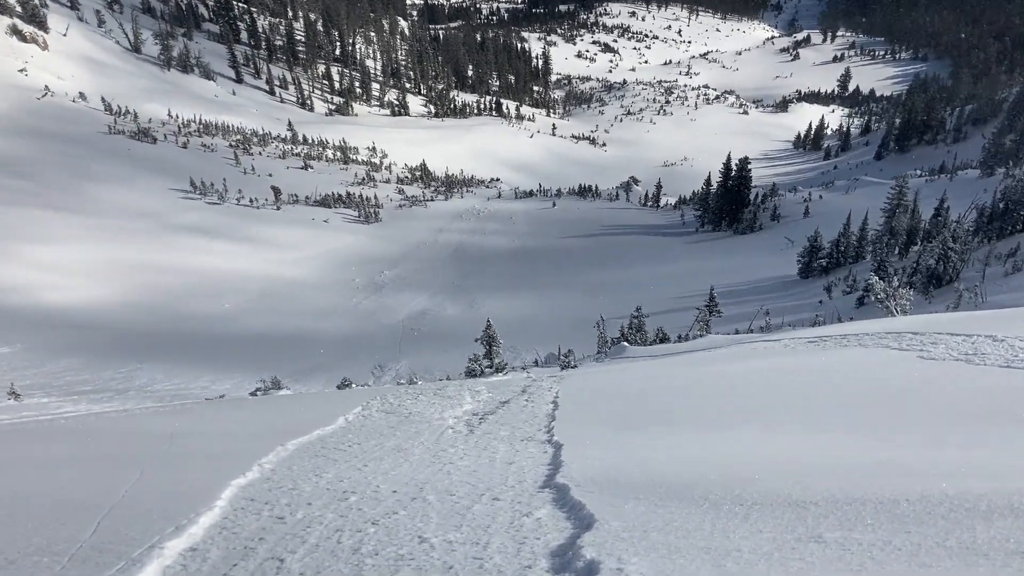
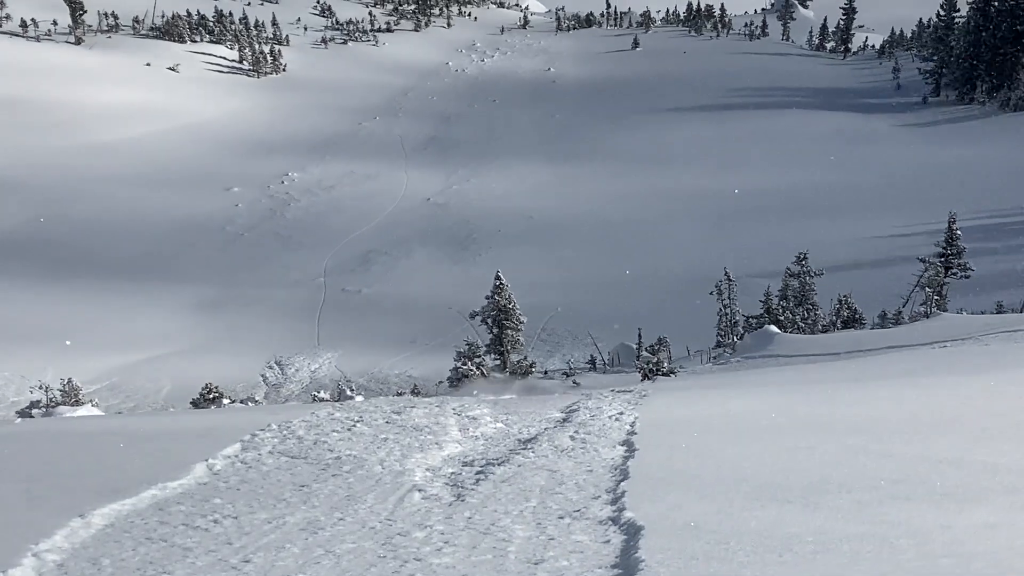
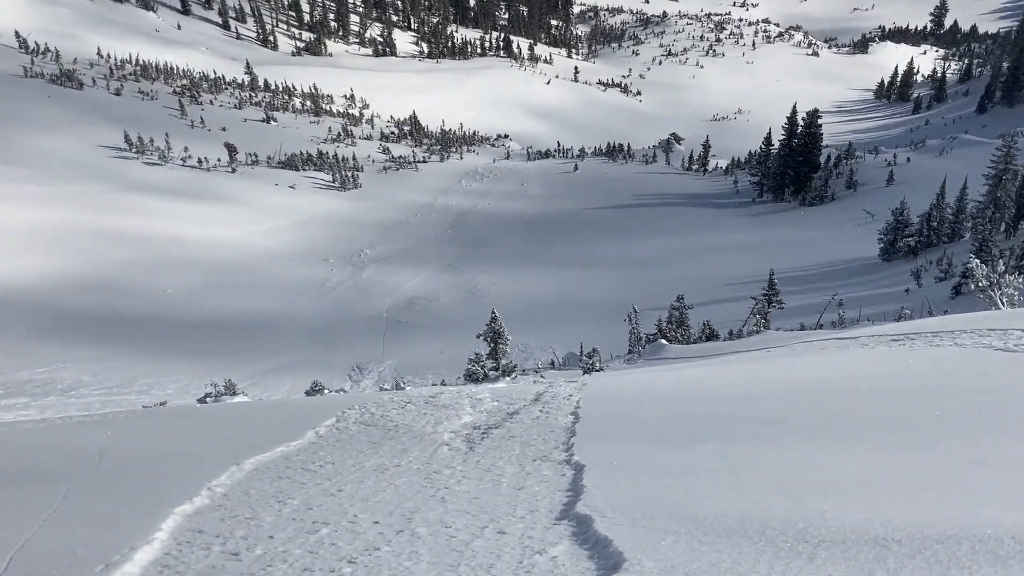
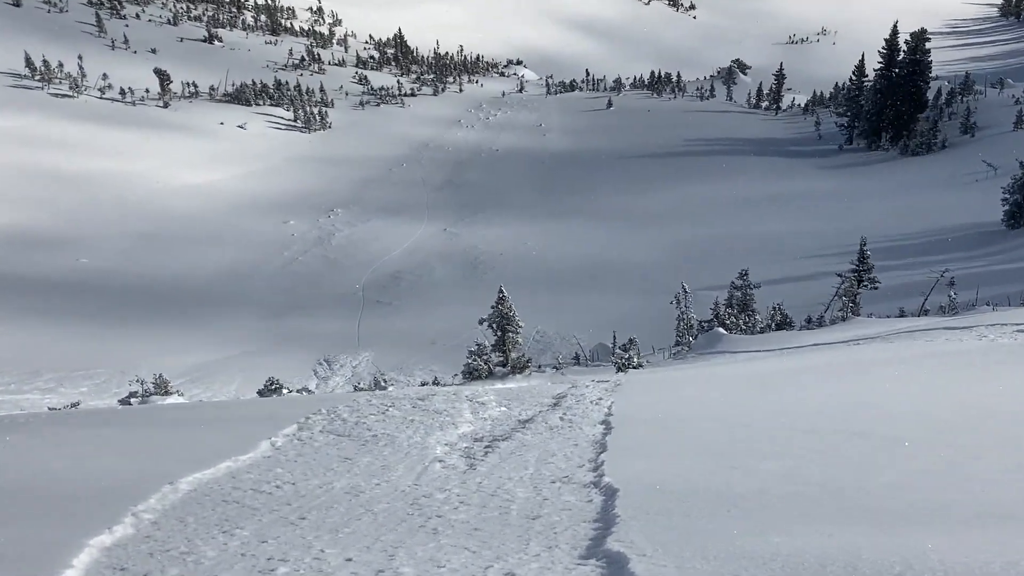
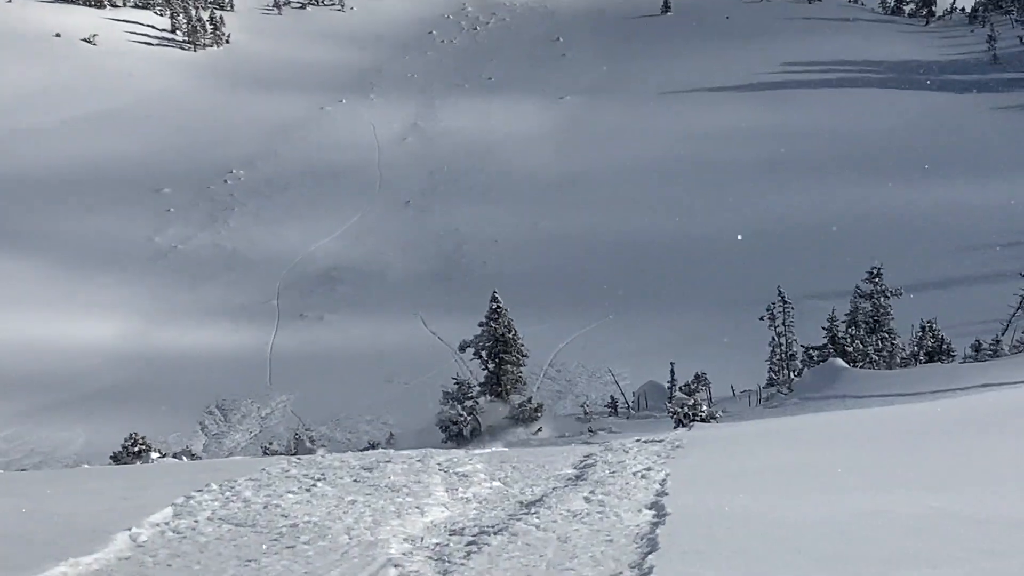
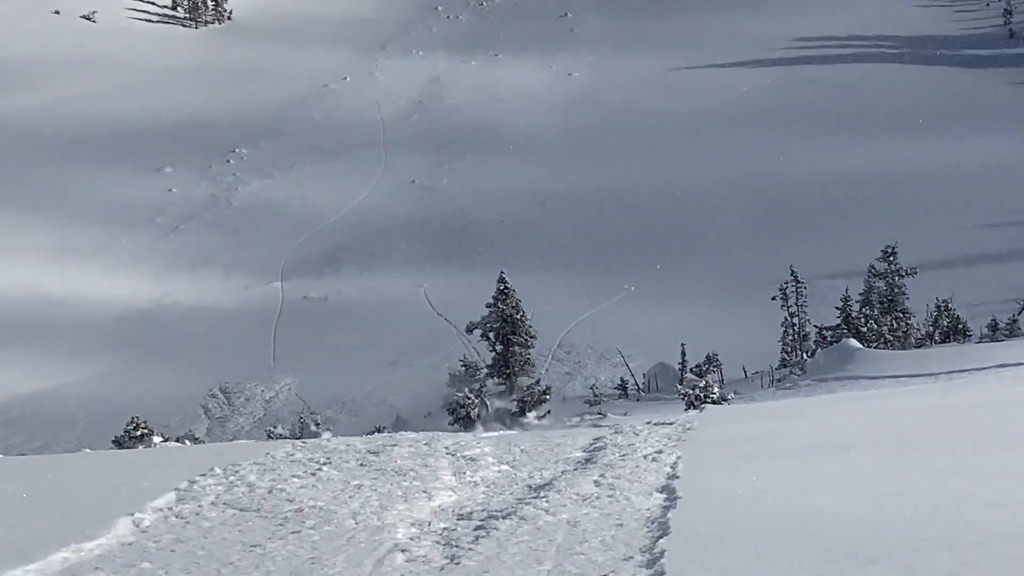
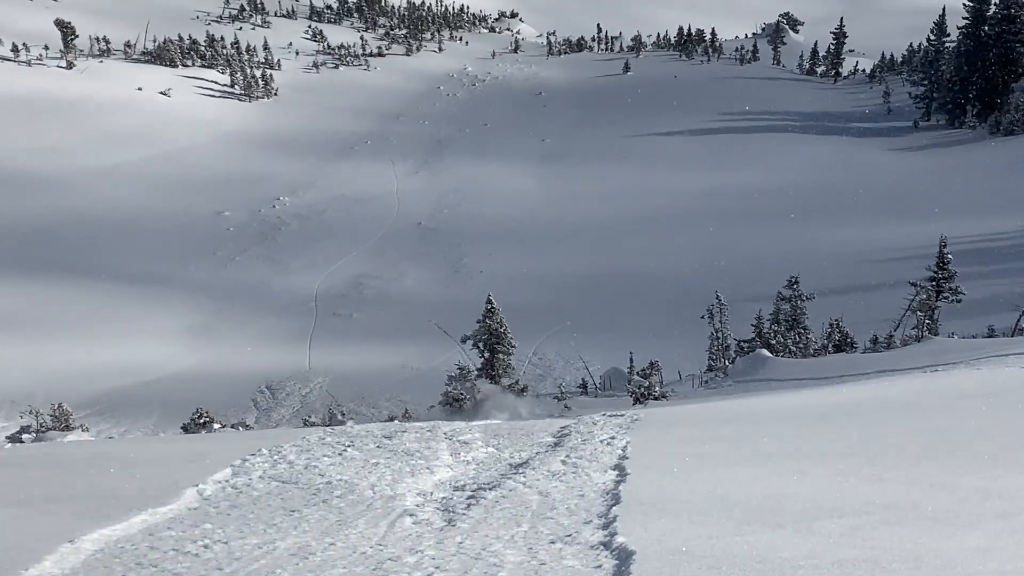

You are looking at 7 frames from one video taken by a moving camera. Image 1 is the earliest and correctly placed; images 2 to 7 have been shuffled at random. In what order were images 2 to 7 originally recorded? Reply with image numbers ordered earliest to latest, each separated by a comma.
3, 4, 2, 7, 5, 6
